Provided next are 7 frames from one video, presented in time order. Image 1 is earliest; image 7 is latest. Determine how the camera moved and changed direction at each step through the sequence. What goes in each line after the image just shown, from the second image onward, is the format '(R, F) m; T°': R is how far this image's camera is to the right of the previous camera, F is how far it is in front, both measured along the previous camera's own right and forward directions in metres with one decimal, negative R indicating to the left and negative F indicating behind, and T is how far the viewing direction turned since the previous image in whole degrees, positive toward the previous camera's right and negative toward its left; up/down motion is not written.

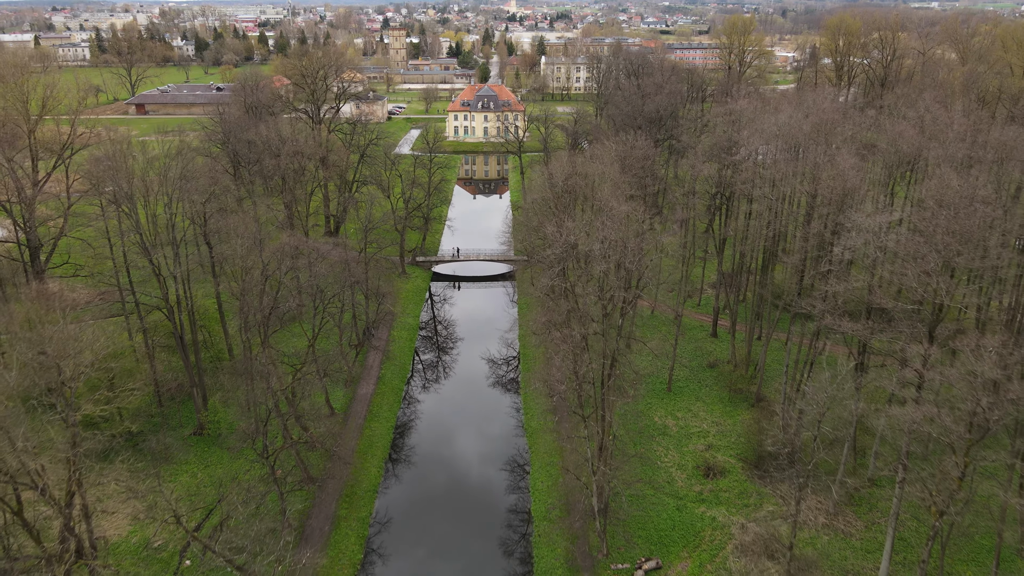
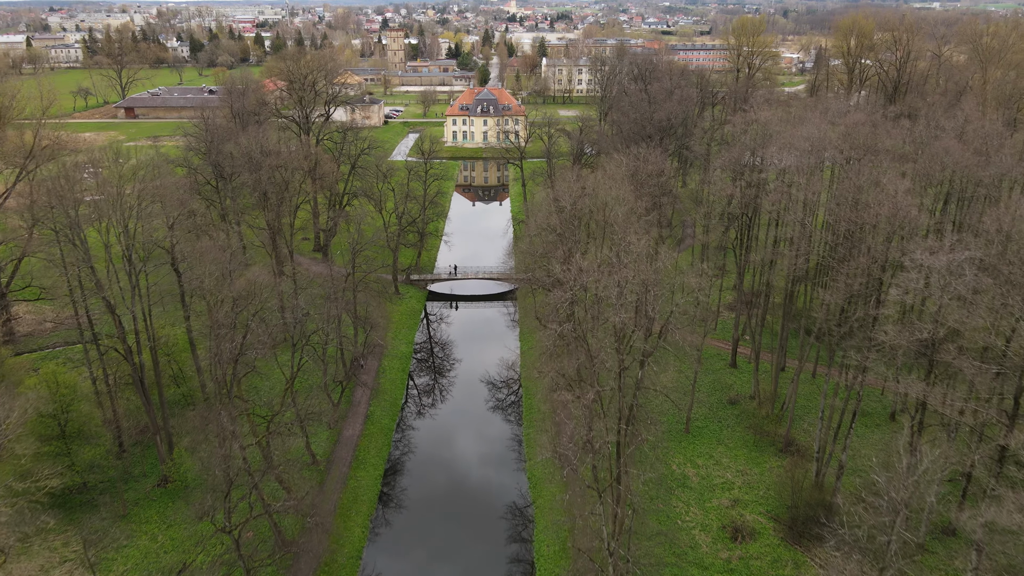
(-0.1, +2.9) m; 0°
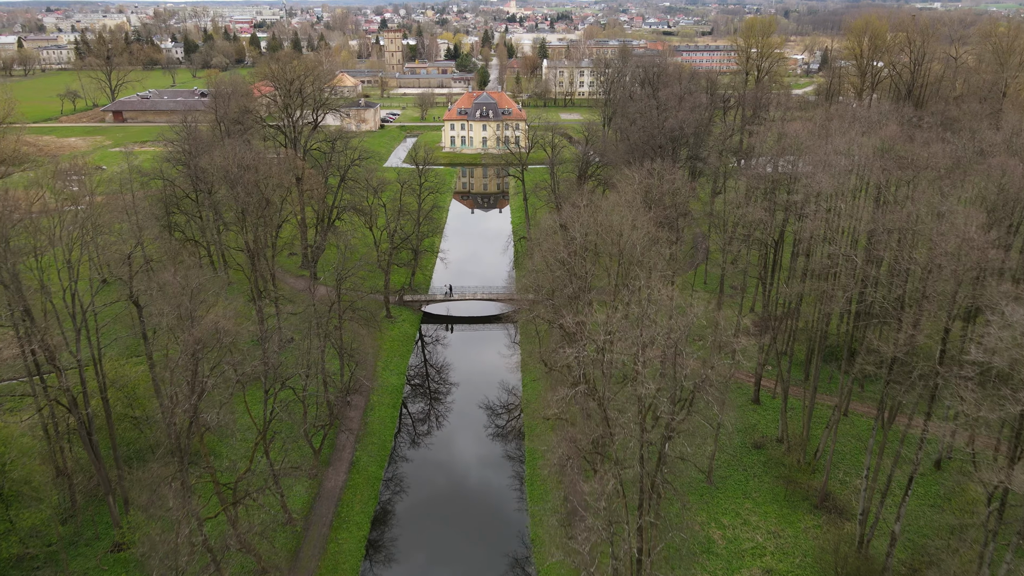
(-0.1, +2.9) m; 0°
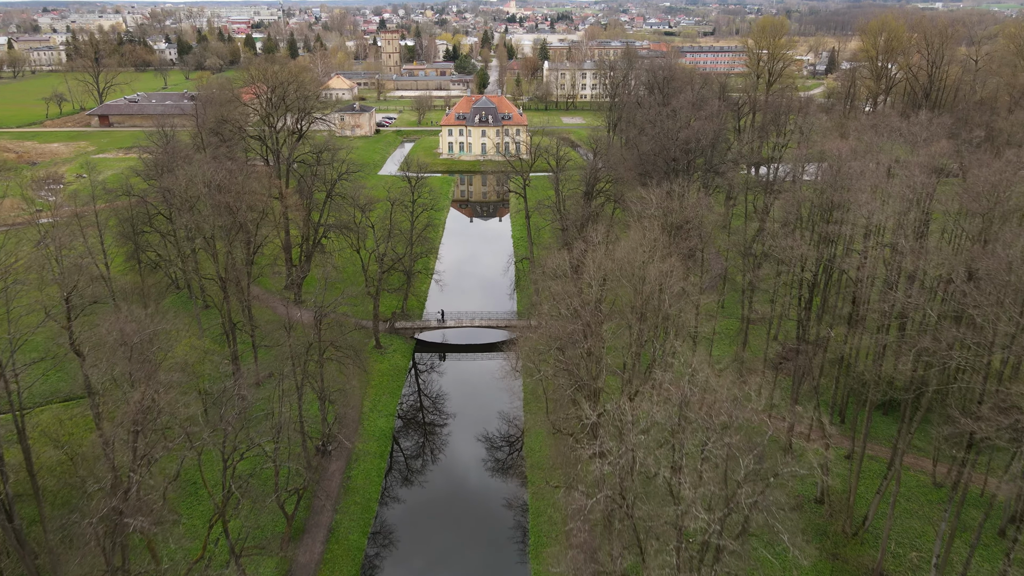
(-0.1, +3.3) m; 0°
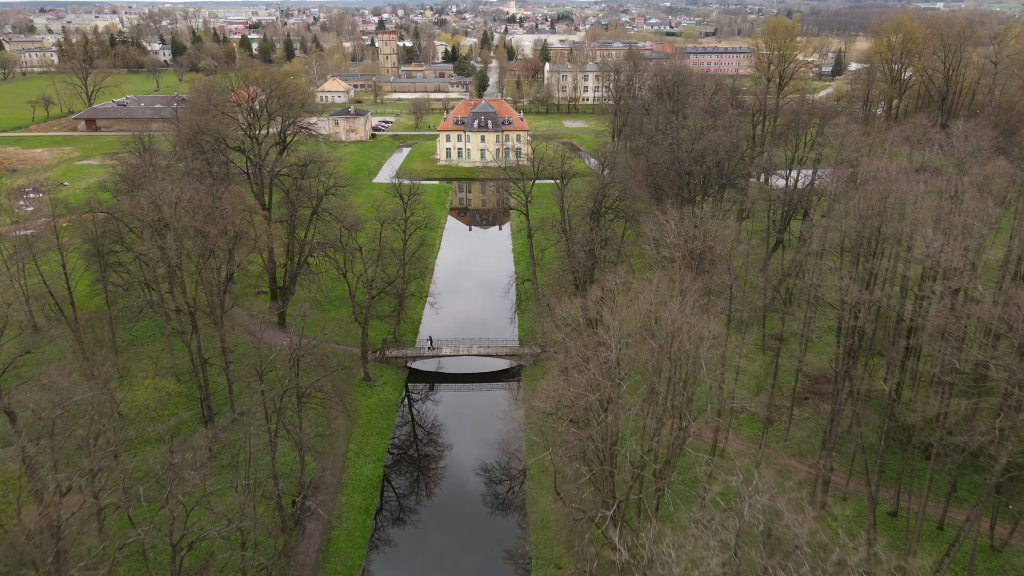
(-0.1, +2.9) m; 0°
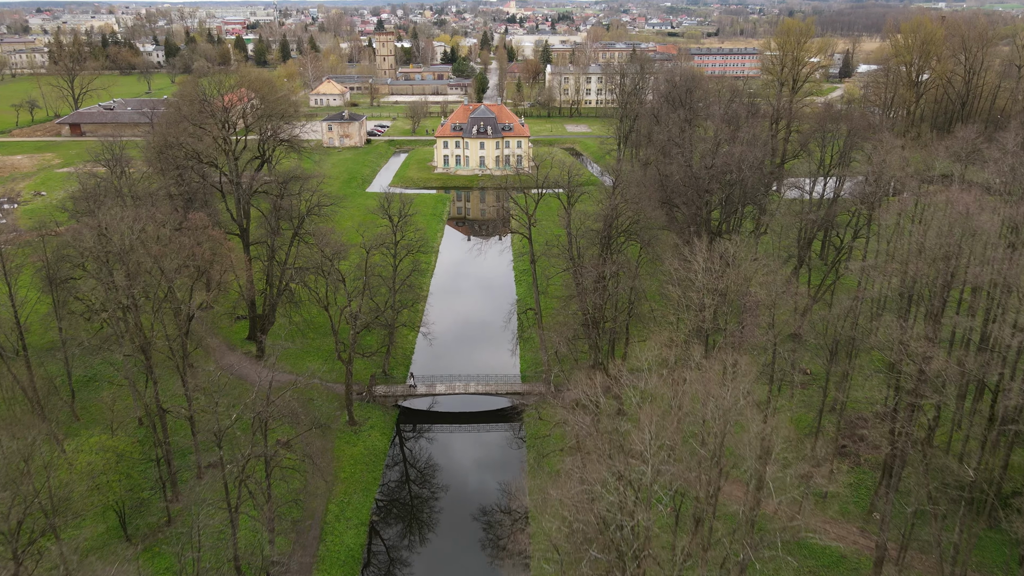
(-0.1, +3.2) m; 0°
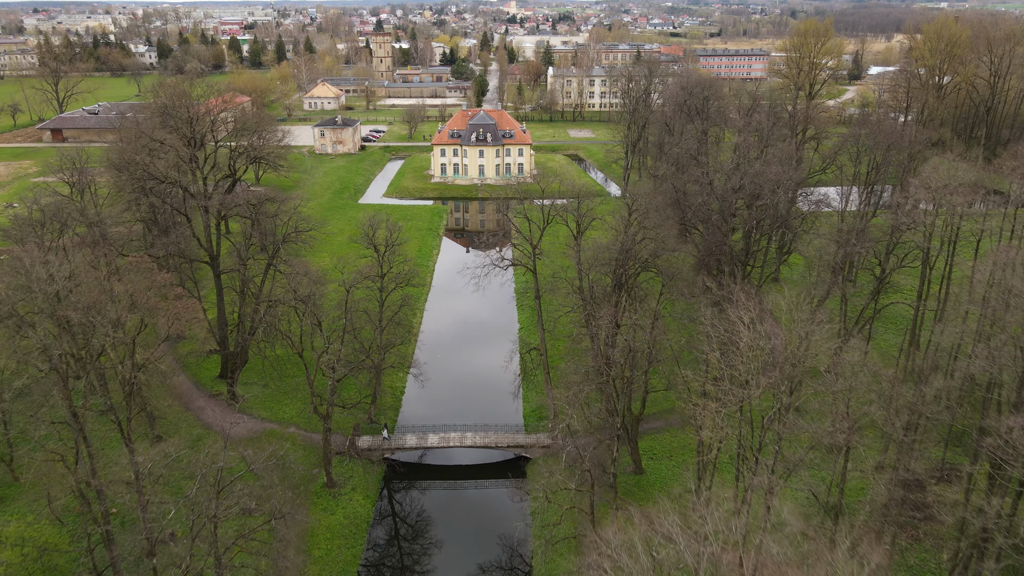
(-0.1, +3.6) m; 0°
